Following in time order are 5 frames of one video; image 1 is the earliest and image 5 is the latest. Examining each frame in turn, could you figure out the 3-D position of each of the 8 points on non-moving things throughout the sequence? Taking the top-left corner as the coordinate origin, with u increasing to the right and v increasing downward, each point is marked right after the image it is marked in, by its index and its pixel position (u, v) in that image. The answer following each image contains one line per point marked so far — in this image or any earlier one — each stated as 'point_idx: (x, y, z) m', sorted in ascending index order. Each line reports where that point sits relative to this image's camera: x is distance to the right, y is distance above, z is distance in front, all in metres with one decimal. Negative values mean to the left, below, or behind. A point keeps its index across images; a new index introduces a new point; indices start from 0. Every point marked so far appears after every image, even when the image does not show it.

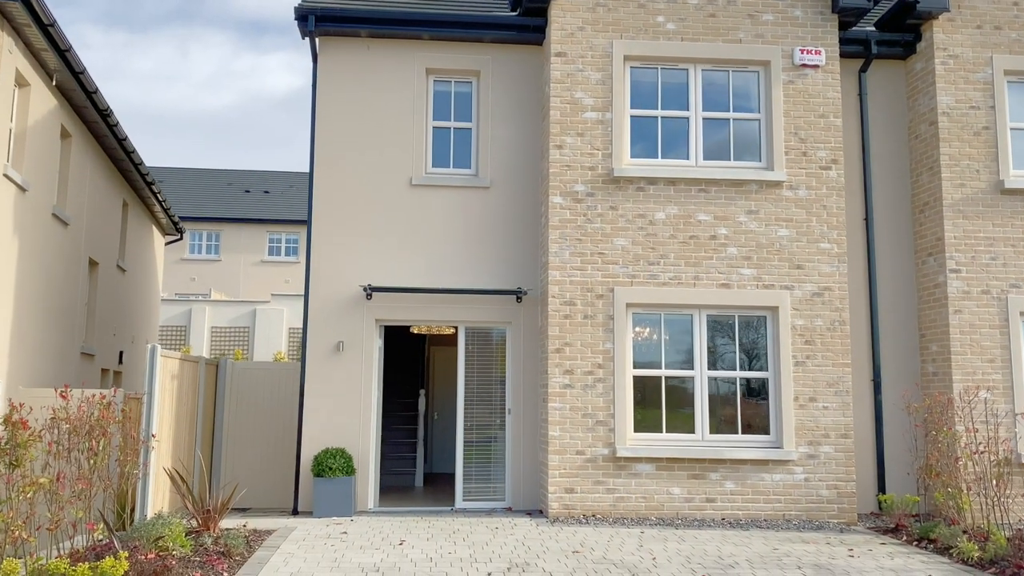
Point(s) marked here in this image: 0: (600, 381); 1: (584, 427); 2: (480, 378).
0: (+0.8, -0.9, +9.5) m
1: (+0.6, -1.3, +9.4) m
2: (-0.3, -0.9, +10.2) m
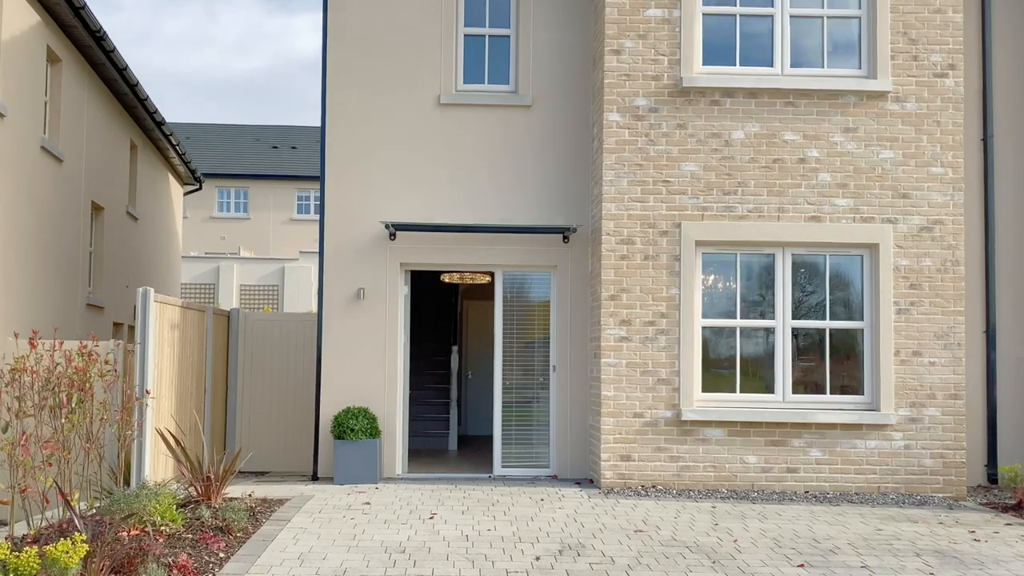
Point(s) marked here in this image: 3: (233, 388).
0: (+1.2, -0.4, +8.1) m
1: (+1.0, -0.8, +8.1) m
2: (+0.1, -0.3, +8.9) m
3: (-2.6, -0.9, +9.8) m
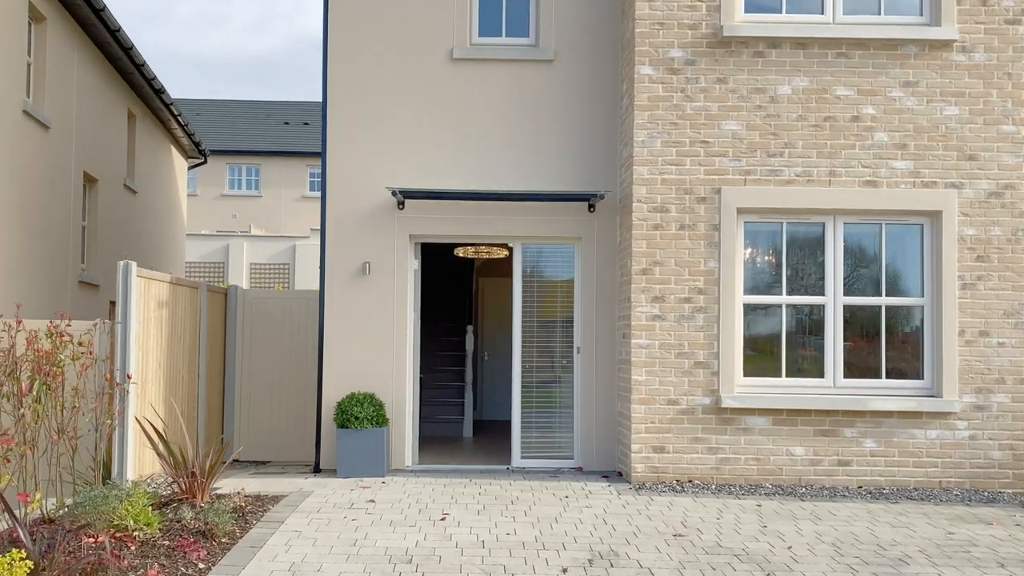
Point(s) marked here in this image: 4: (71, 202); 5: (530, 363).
0: (+1.3, -0.2, +7.3) m
1: (+1.2, -0.6, +7.3) m
2: (+0.2, -0.1, +8.1) m
3: (-2.5, -0.7, +9.1) m
4: (-4.7, +0.9, +11.0) m
5: (+0.1, -0.6, +8.0) m
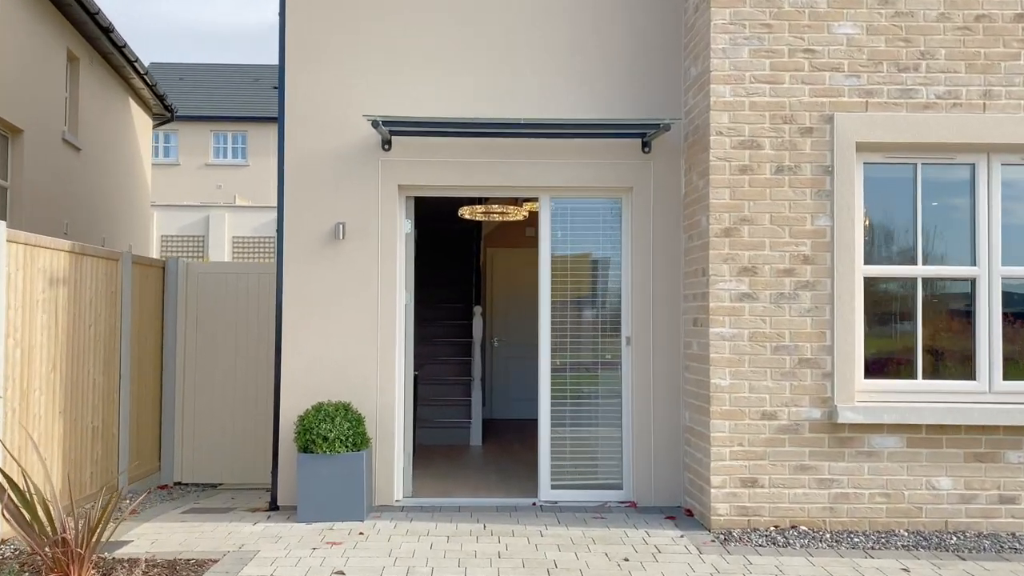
0: (+1.5, 0.0, +5.2) m
1: (+1.3, -0.4, +5.2) m
2: (+0.4, 0.0, +6.0) m
3: (-2.3, -0.5, +7.0) m
4: (-4.6, +1.2, +8.9) m
5: (+0.3, -0.4, +5.9) m
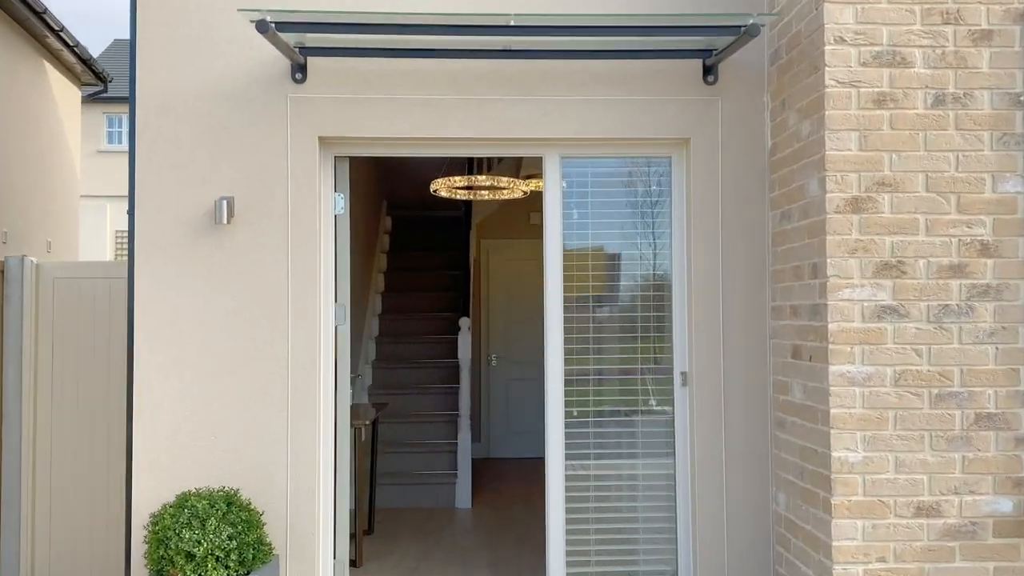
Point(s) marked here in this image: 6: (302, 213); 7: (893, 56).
0: (+1.4, 0.0, +3.1) m
1: (+1.3, -0.4, +3.1) m
2: (+0.3, 0.0, +3.9) m
3: (-2.3, -0.6, +4.9) m
4: (-4.6, +1.1, +6.8) m
5: (+0.3, -0.4, +3.9) m
6: (-0.8, +0.3, +3.7) m
7: (+1.2, +0.7, +3.2) m
